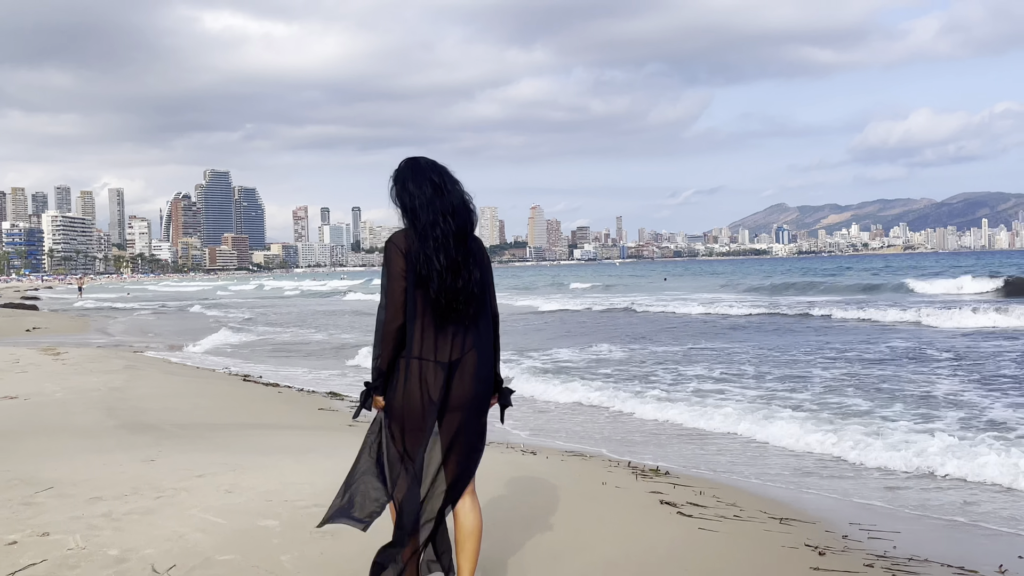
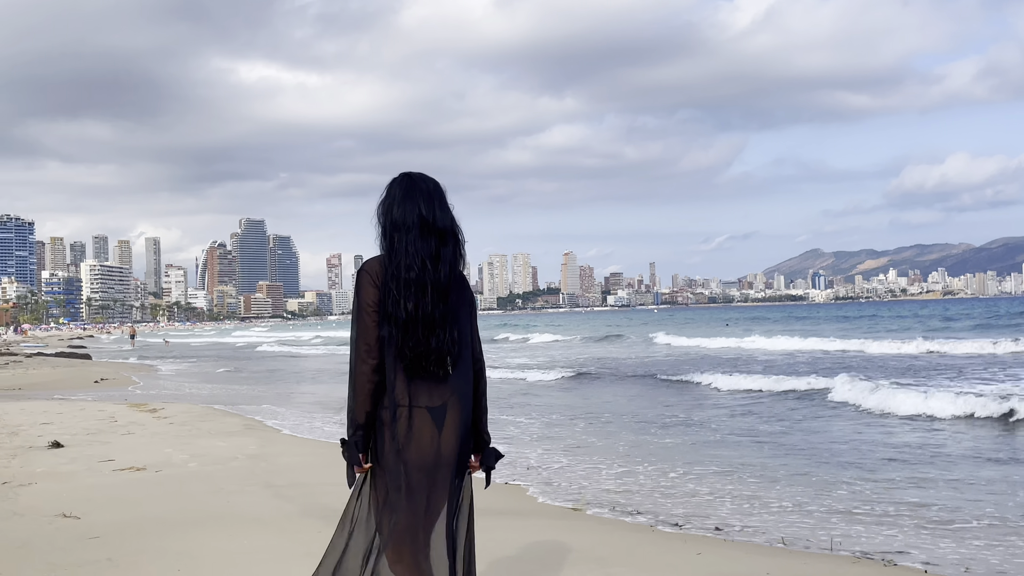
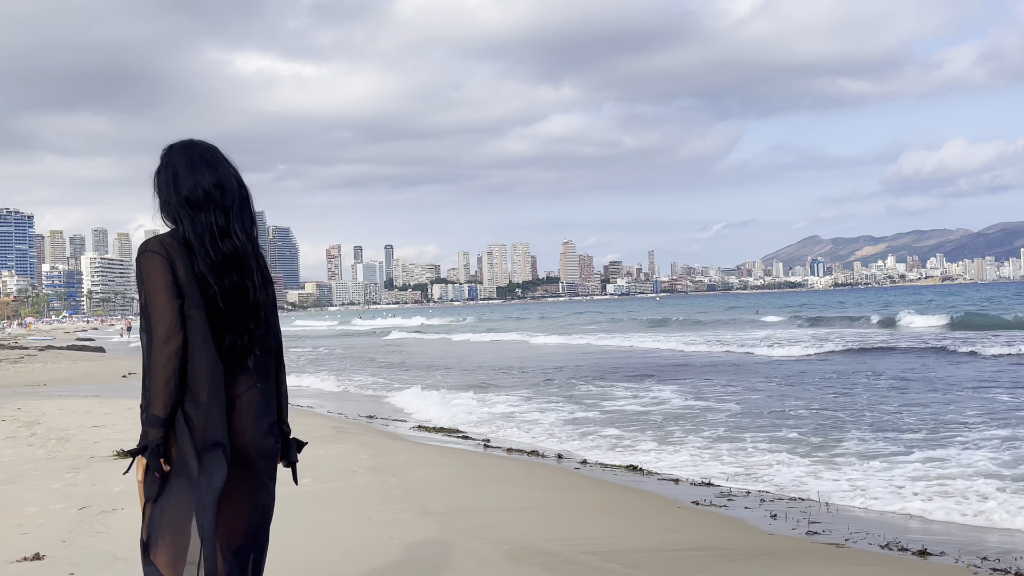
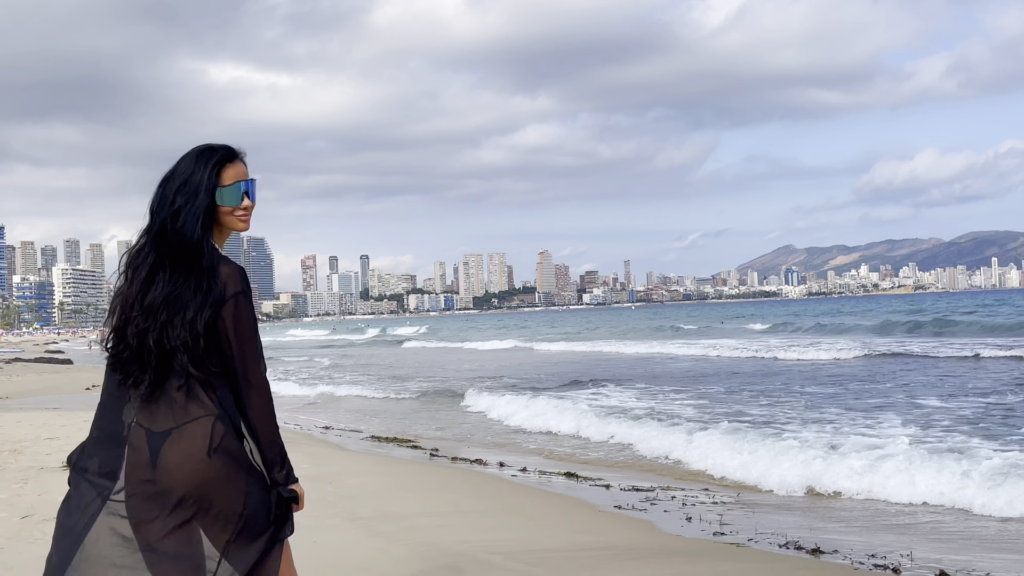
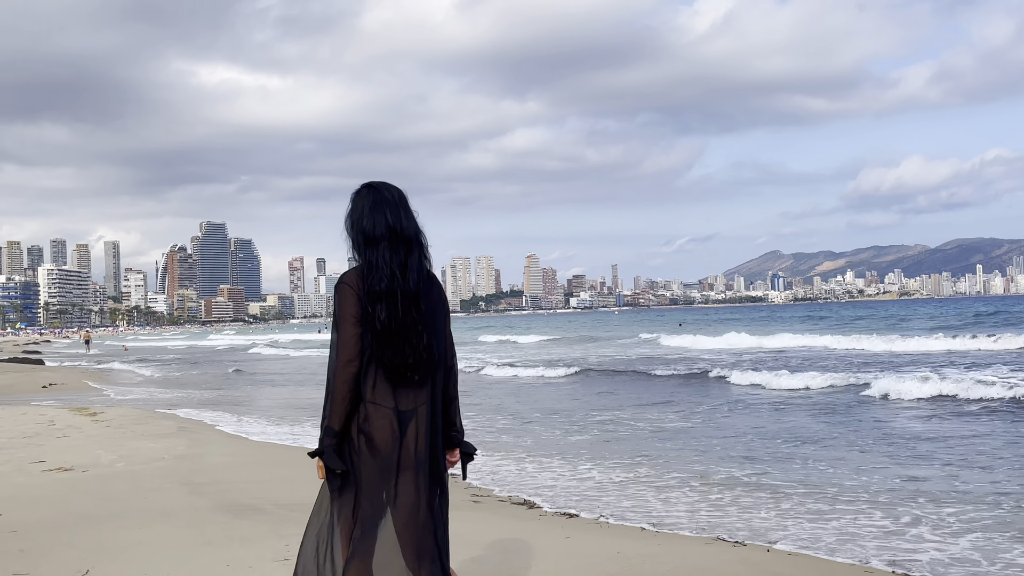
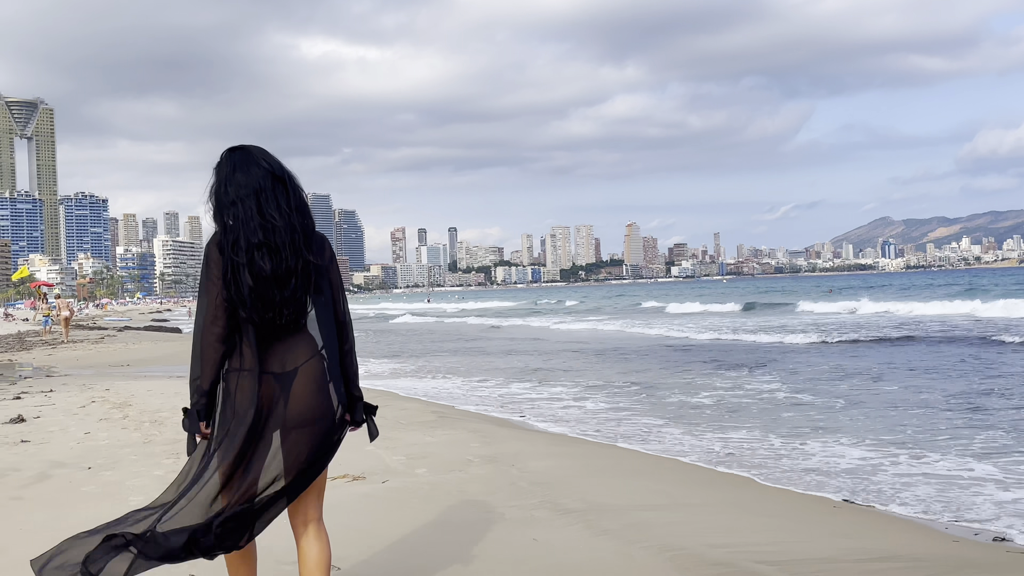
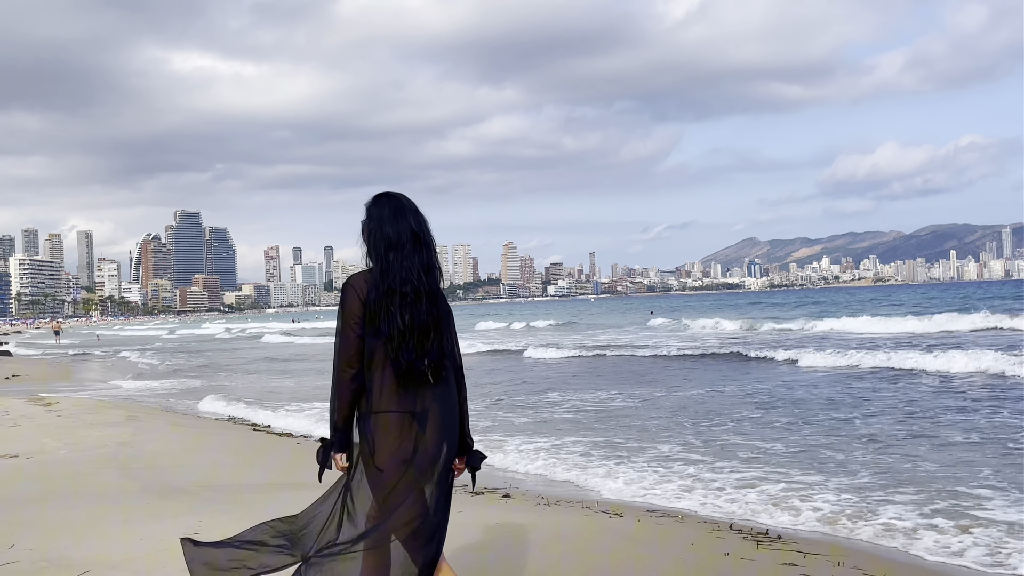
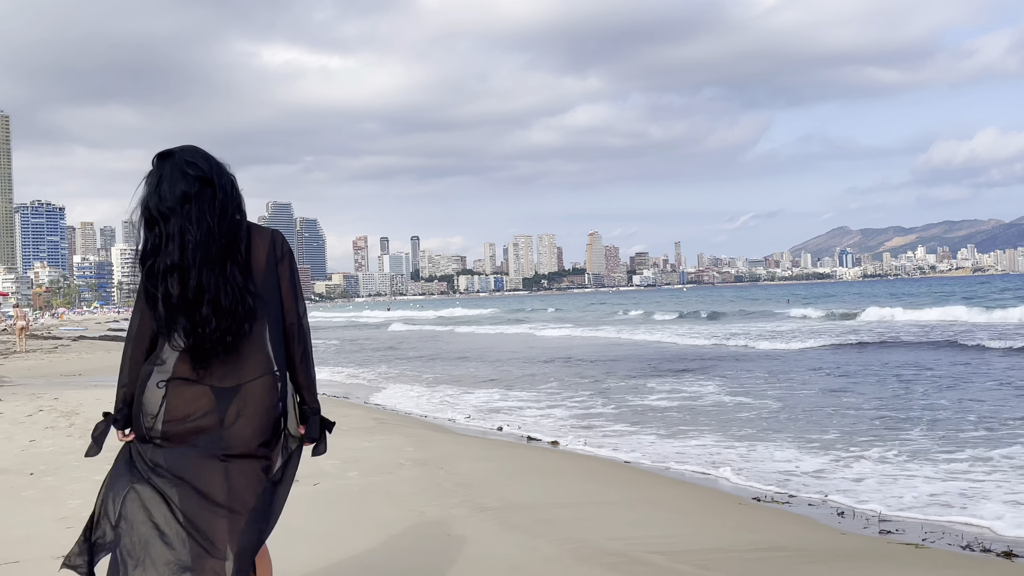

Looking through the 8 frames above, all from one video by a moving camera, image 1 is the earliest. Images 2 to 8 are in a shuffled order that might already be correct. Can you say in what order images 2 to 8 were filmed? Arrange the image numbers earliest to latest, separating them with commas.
7, 5, 2, 4, 3, 8, 6
